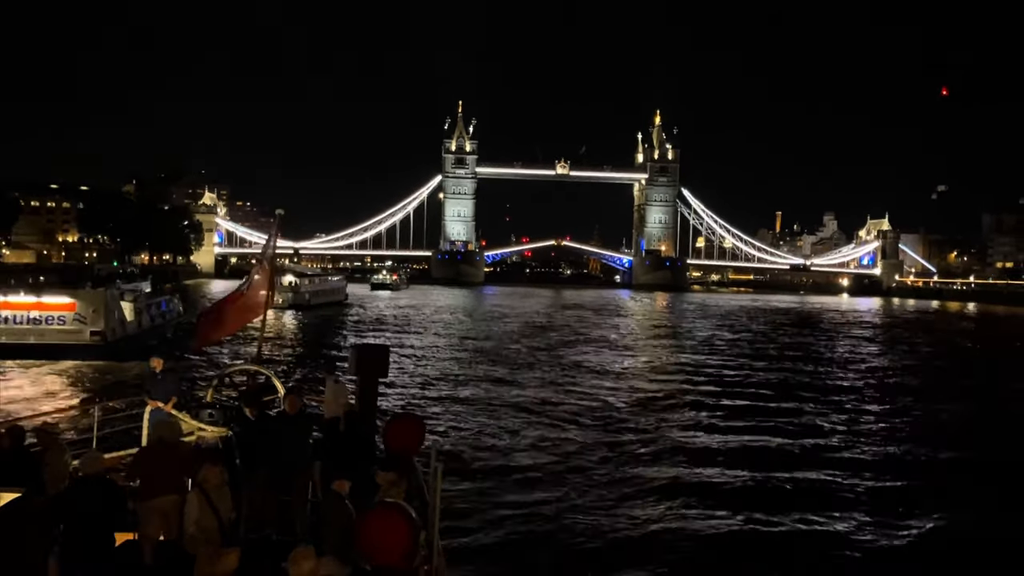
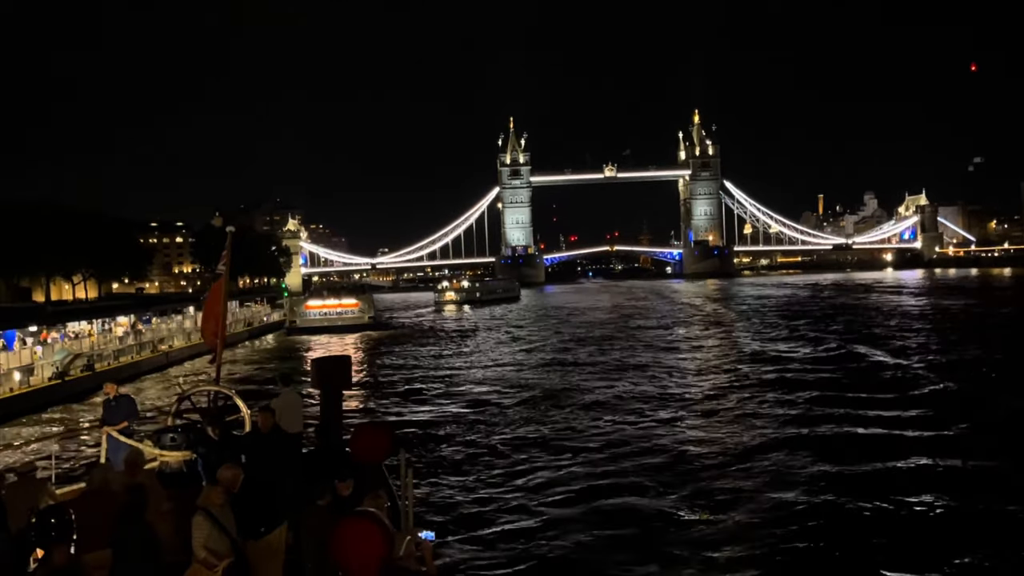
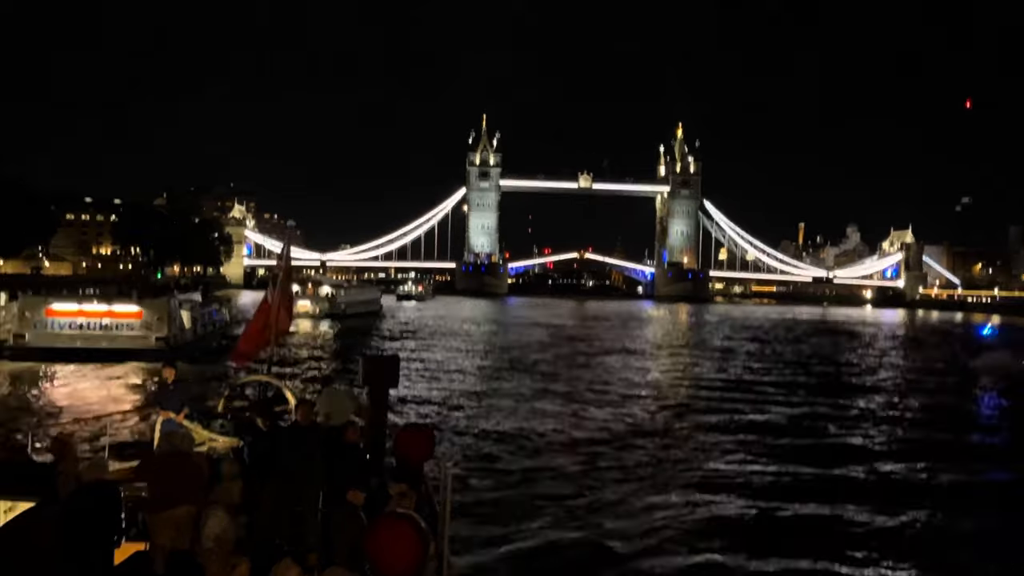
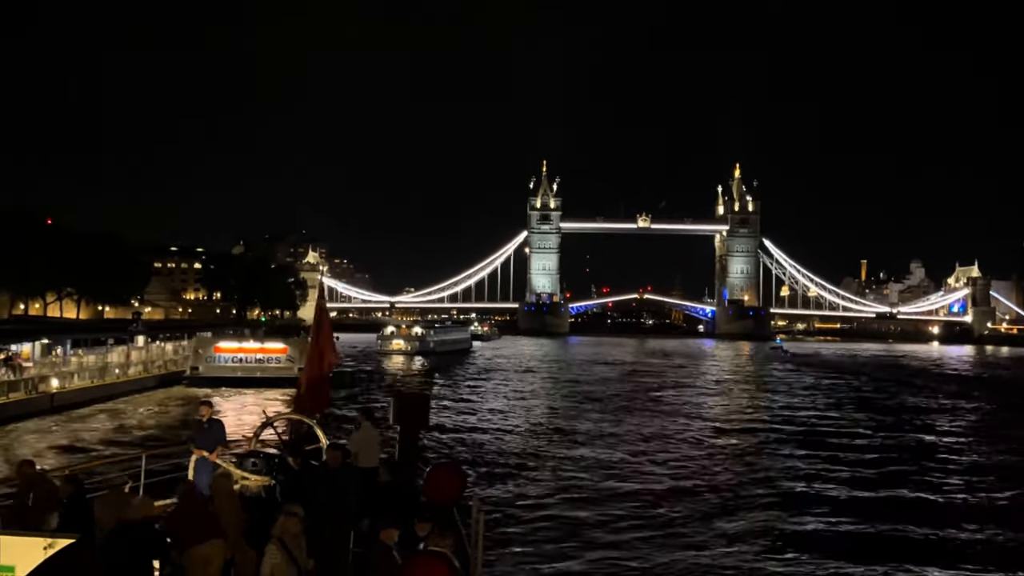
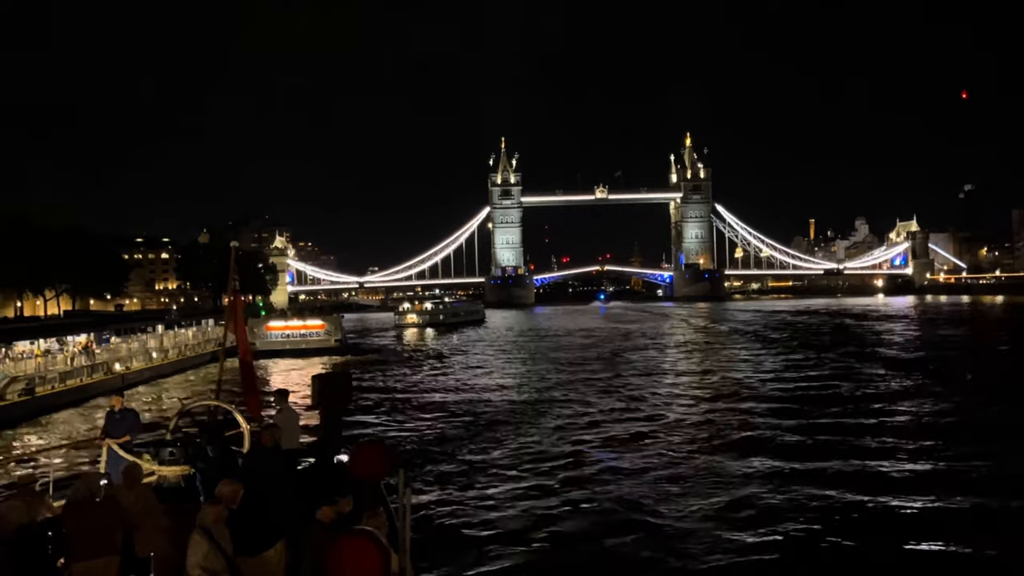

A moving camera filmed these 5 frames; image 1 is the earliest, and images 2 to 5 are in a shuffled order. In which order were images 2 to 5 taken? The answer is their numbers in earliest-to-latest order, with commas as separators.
3, 4, 5, 2
